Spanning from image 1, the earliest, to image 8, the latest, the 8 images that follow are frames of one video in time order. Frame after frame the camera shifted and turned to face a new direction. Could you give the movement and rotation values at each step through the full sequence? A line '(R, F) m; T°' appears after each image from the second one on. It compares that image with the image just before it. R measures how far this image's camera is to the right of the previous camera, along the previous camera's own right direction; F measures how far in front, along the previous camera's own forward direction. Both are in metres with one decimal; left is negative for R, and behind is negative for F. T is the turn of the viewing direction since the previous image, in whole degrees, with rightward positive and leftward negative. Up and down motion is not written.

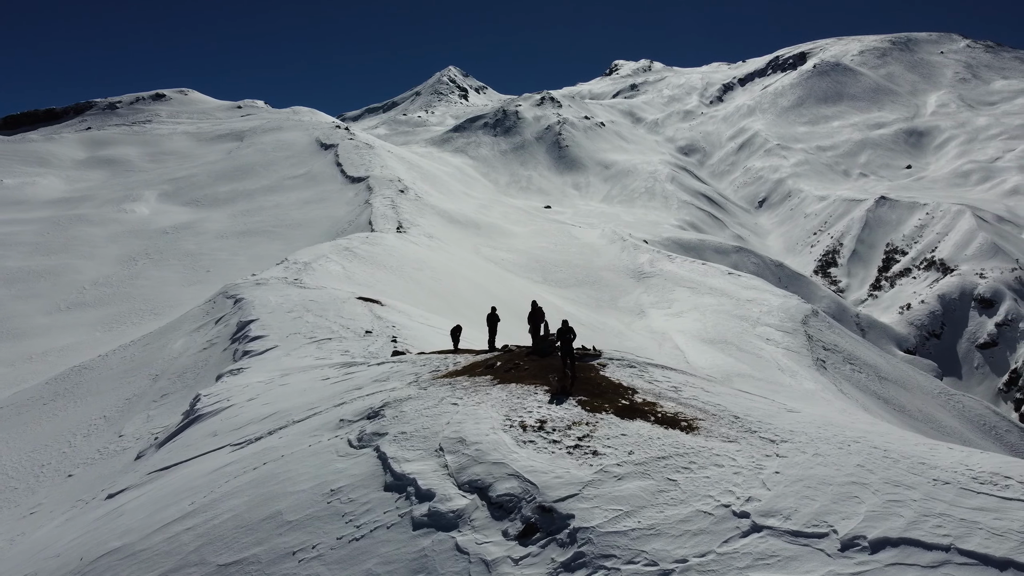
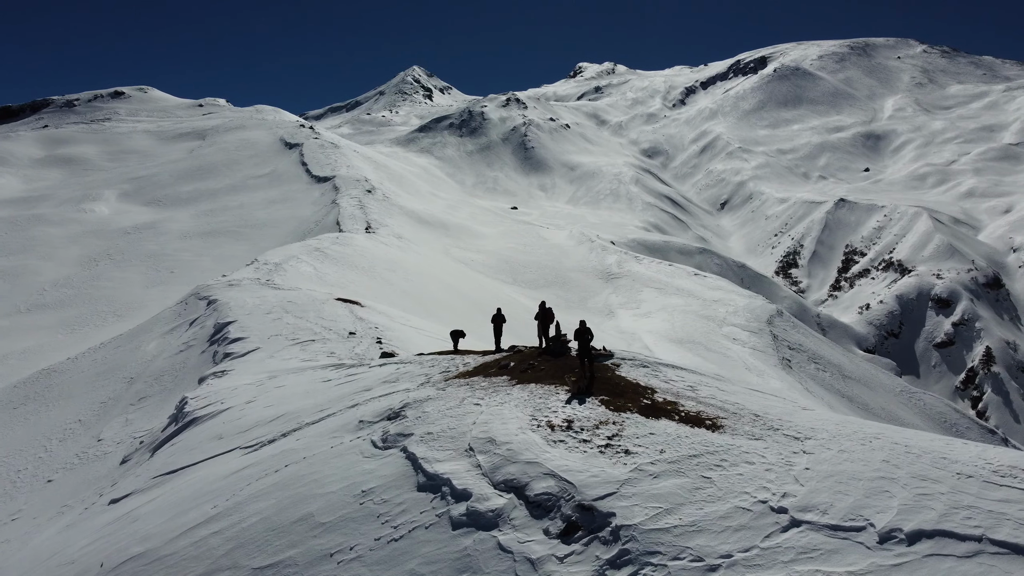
(-0.7, -0.1) m; +3°
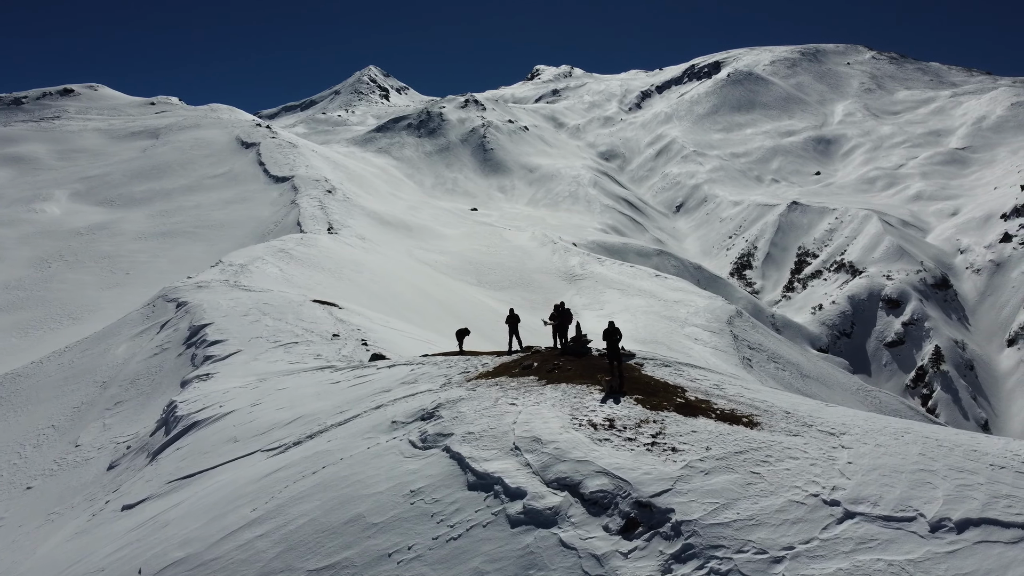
(-0.9, -0.1) m; +3°
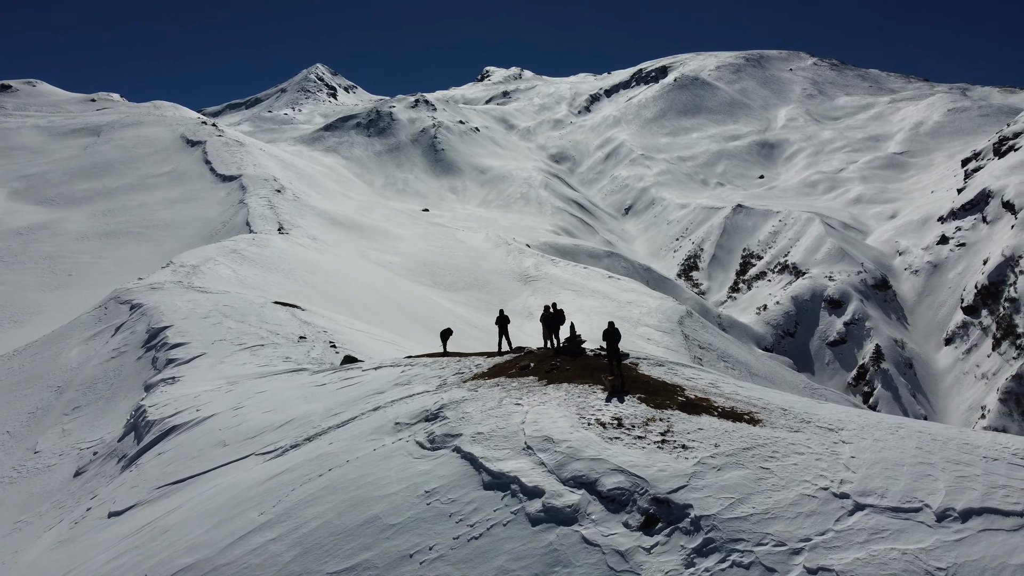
(-0.6, -0.1) m; +4°
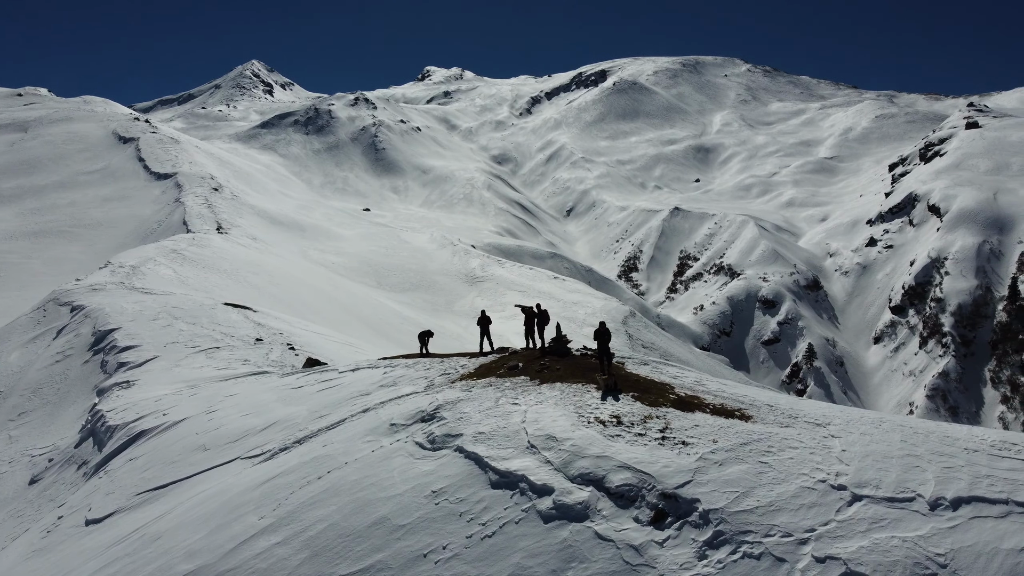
(-0.7, -0.1) m; +4°
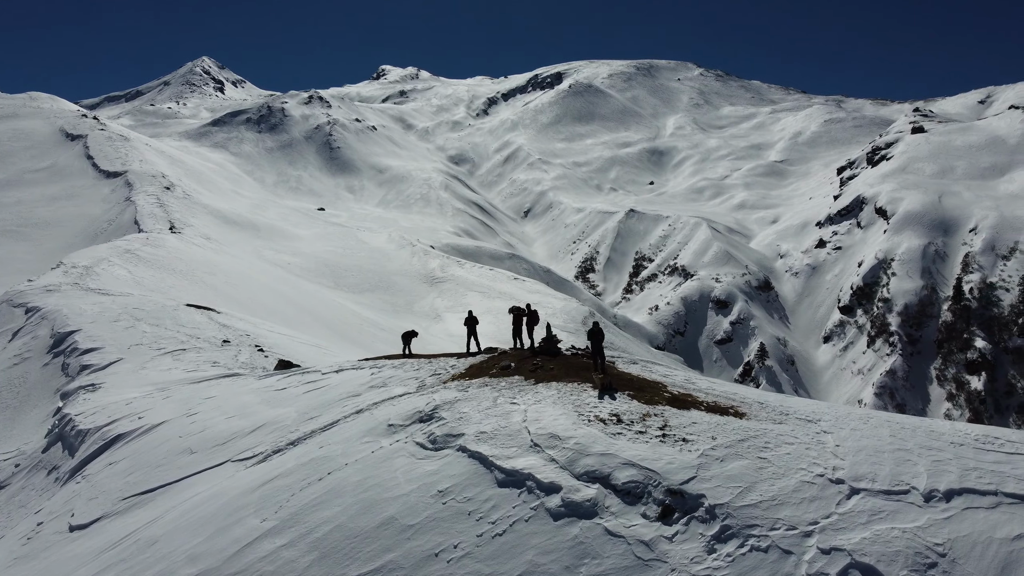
(-0.5, -0.1) m; +3°
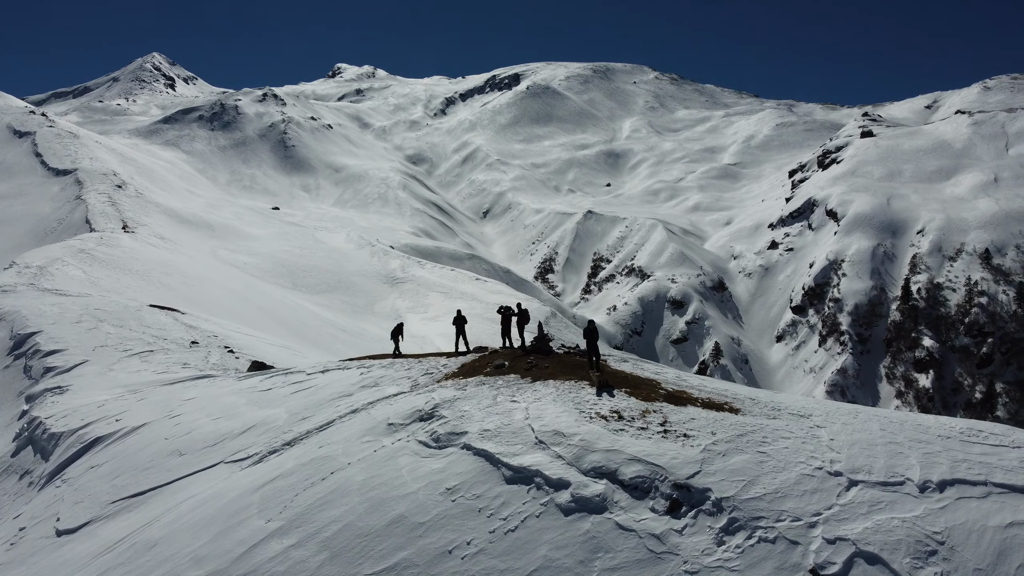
(-0.5, -0.1) m; +3°
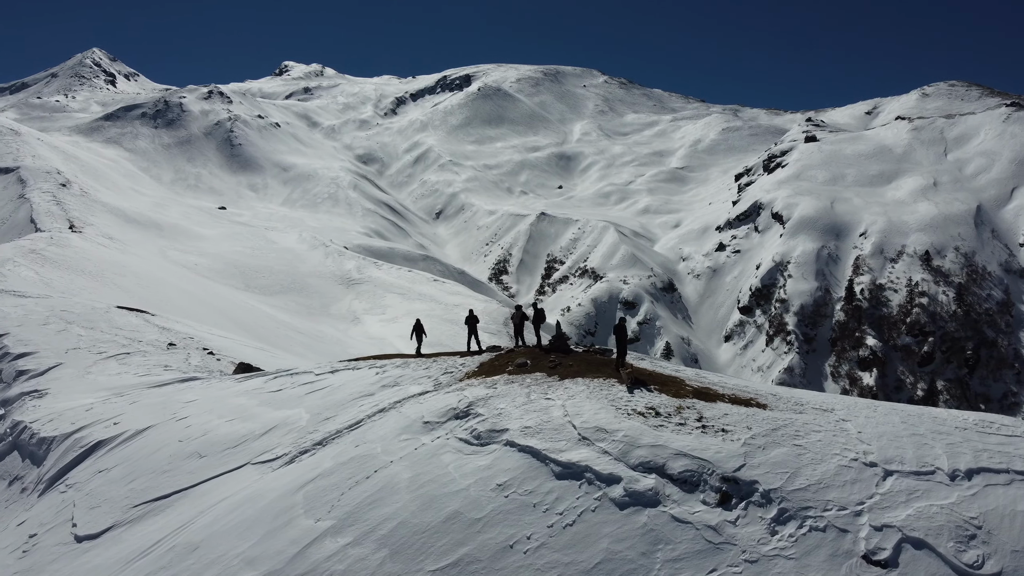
(-1.0, -0.1) m; +4°
